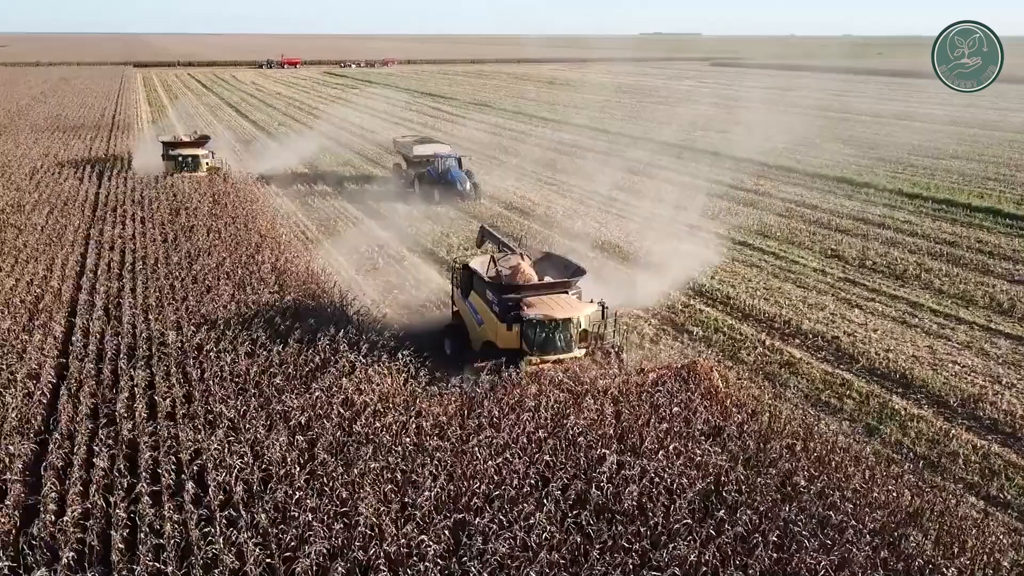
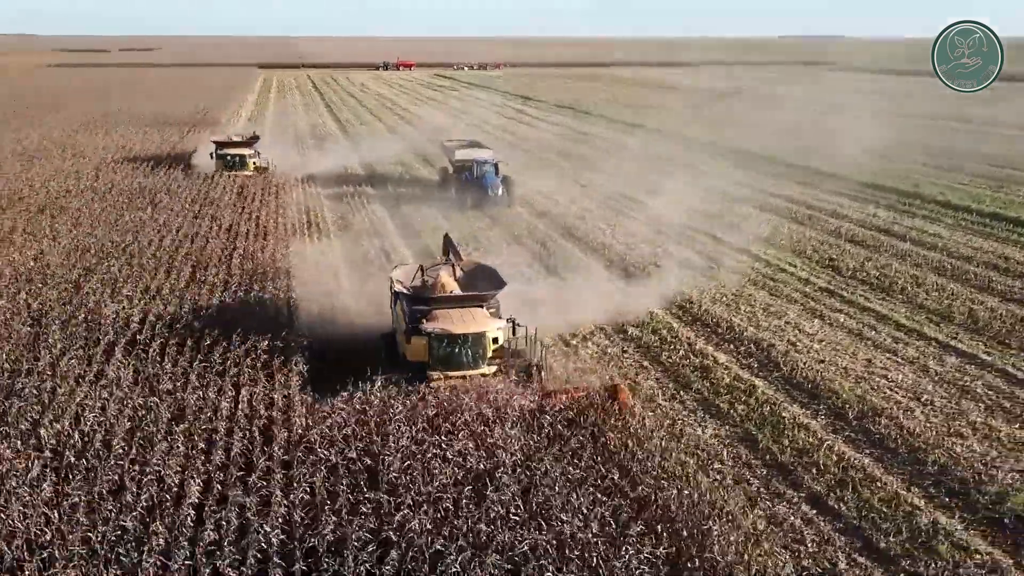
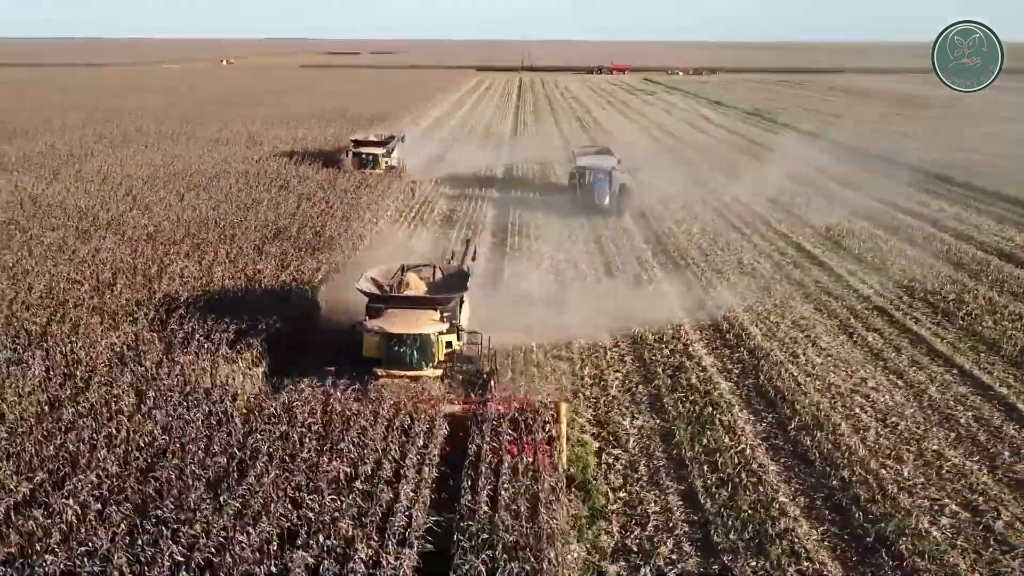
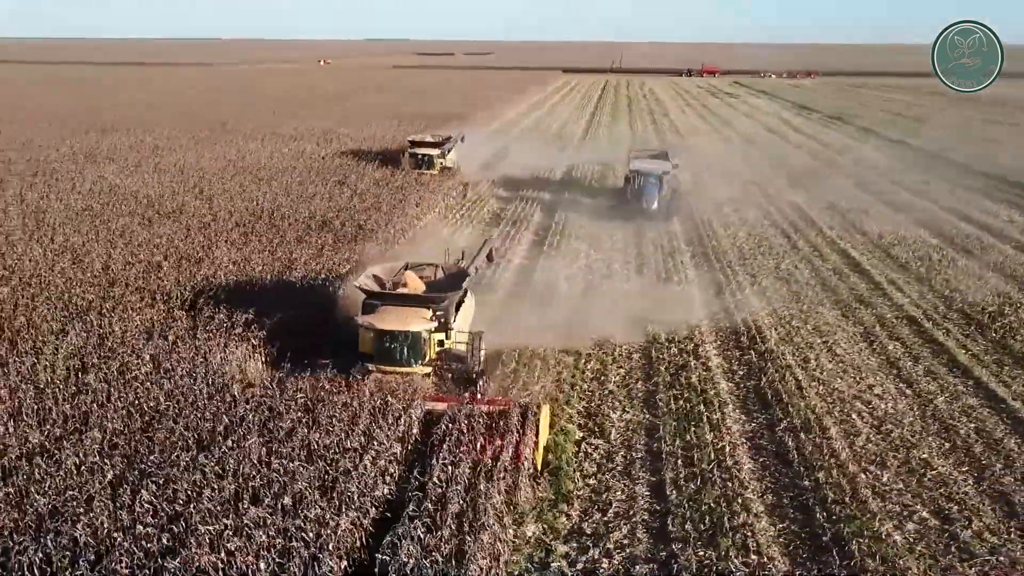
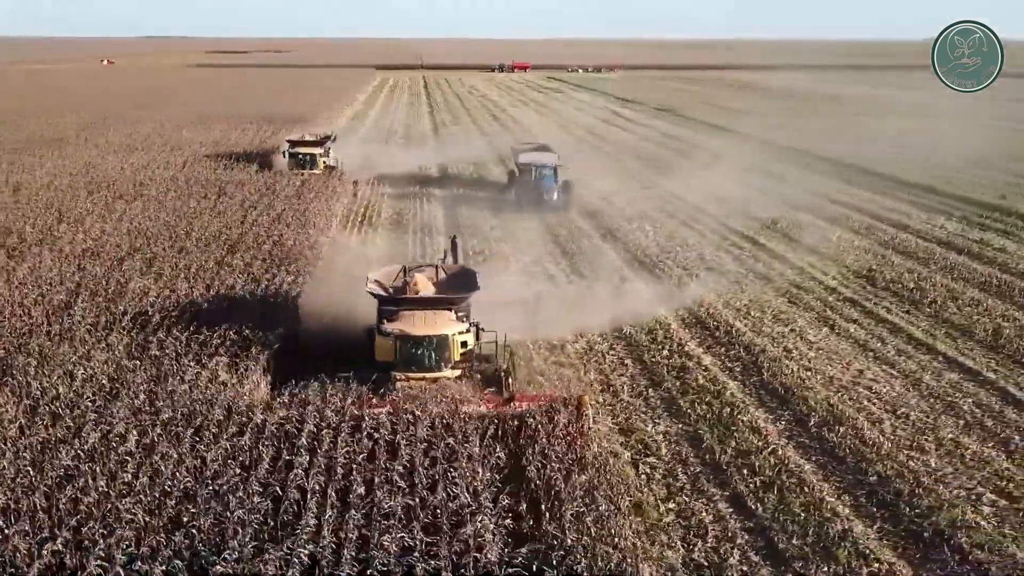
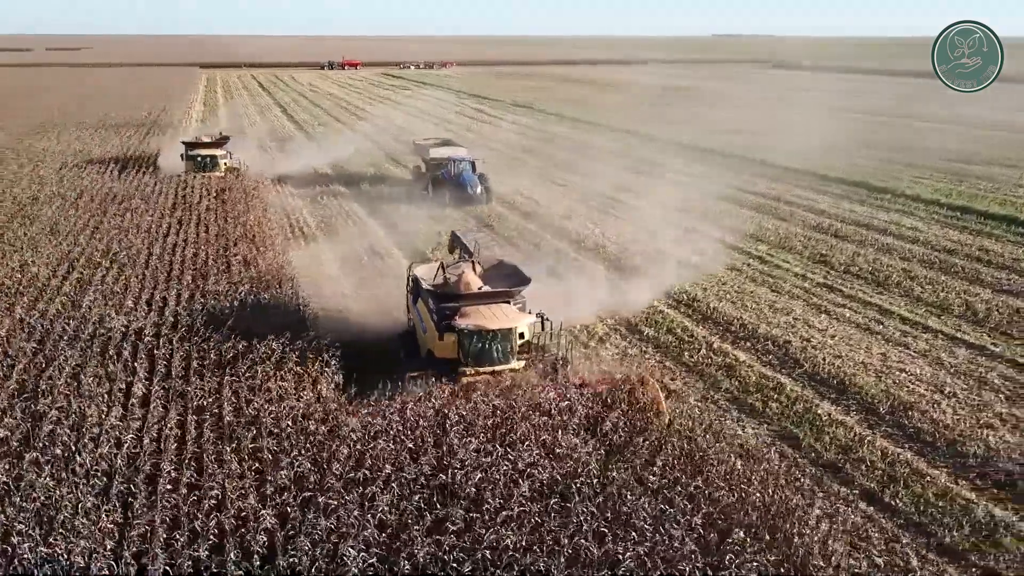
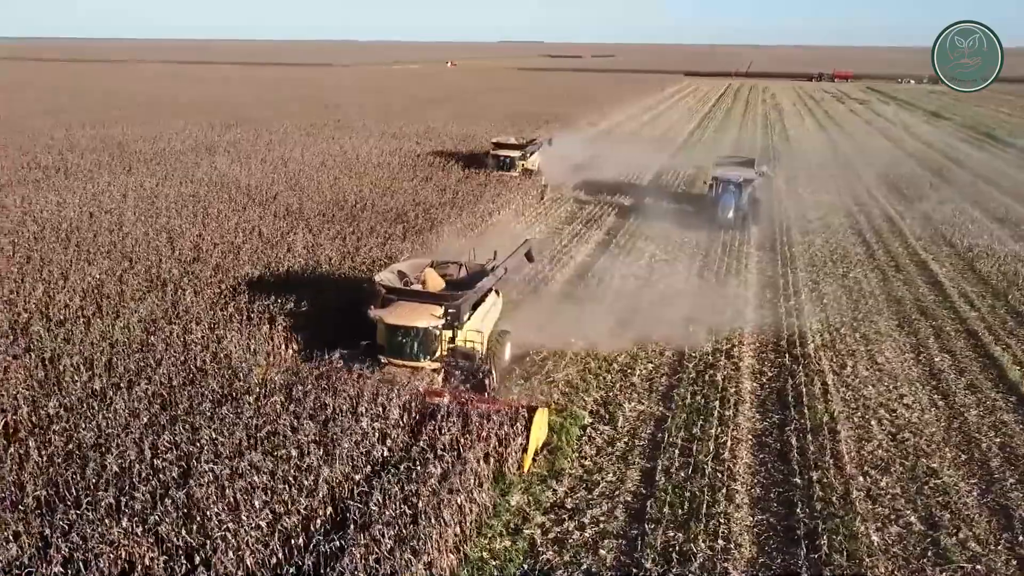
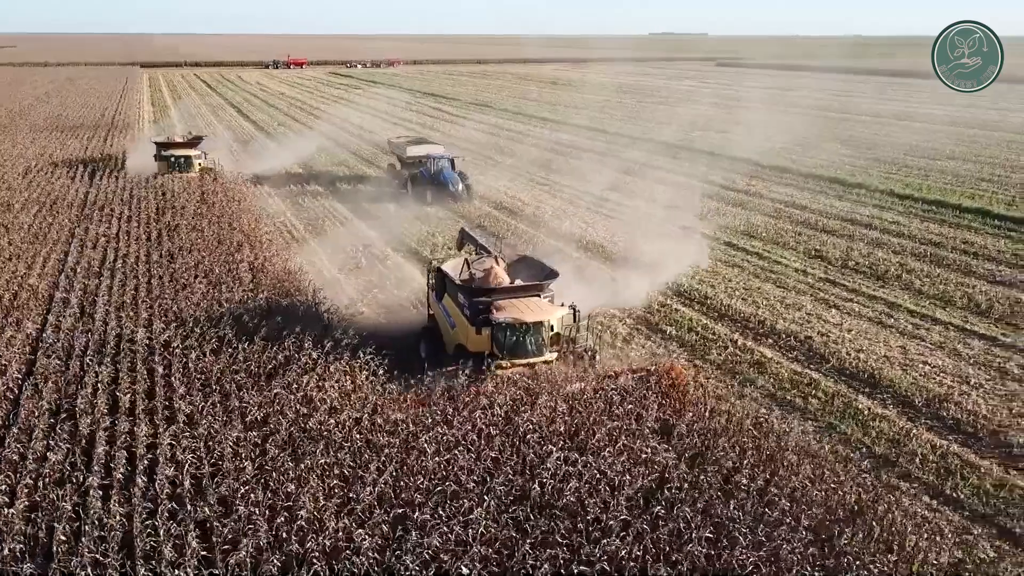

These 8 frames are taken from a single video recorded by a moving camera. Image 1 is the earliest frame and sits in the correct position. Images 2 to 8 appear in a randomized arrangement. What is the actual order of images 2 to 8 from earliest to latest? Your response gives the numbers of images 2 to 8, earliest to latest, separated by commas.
8, 6, 2, 5, 3, 4, 7
